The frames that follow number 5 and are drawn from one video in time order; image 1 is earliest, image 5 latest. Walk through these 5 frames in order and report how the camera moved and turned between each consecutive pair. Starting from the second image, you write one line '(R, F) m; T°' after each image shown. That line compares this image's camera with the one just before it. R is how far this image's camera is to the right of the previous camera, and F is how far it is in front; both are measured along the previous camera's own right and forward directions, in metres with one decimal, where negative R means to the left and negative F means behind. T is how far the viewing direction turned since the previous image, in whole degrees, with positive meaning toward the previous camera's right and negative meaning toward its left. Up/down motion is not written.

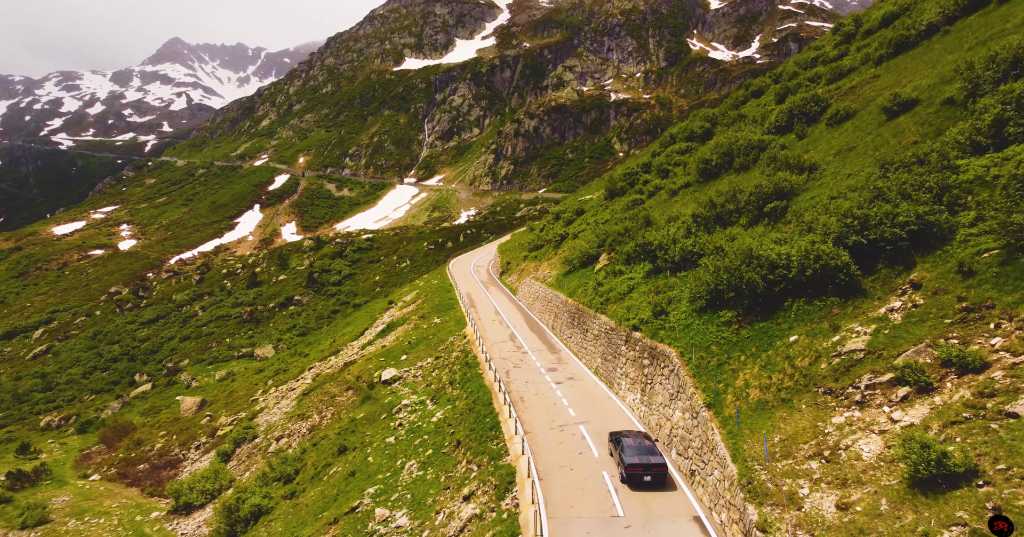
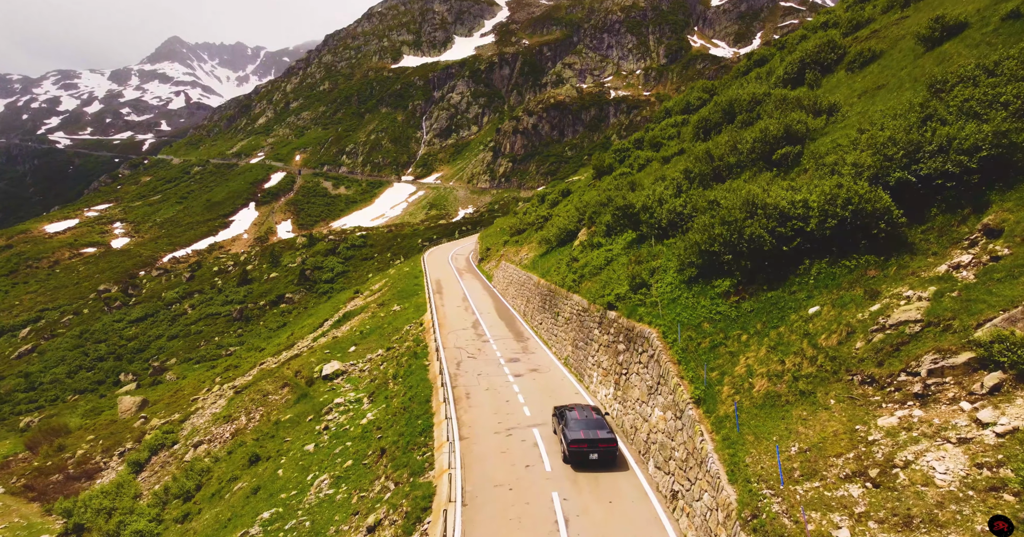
(+2.6, +6.0) m; 0°
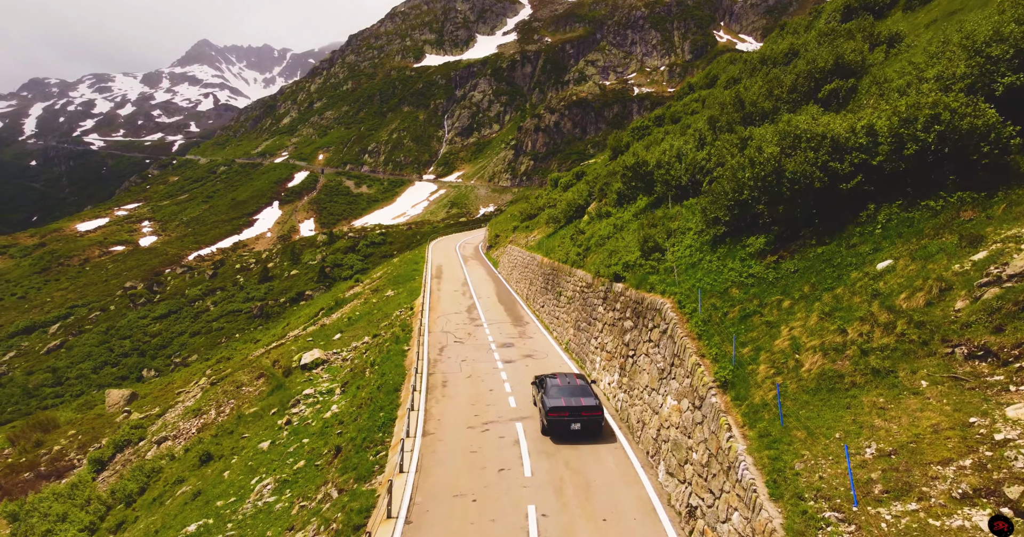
(+1.4, +4.0) m; -2°
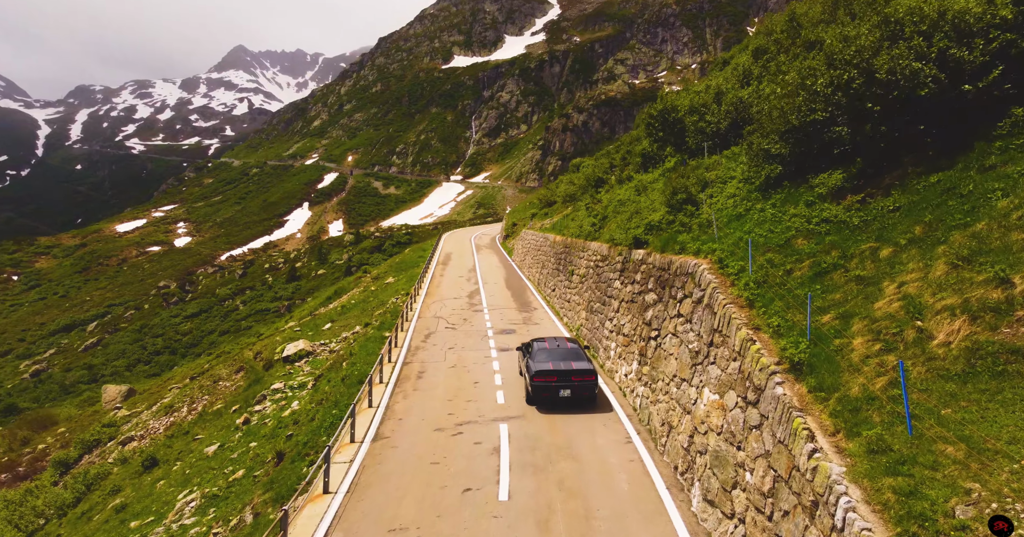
(+1.1, +4.1) m; -3°
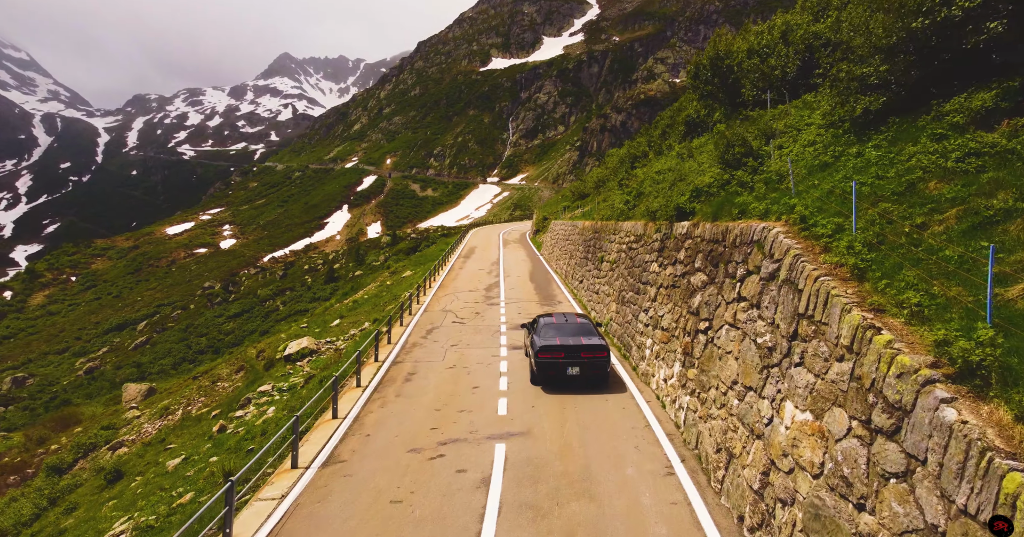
(+0.7, +3.1) m; -4°
